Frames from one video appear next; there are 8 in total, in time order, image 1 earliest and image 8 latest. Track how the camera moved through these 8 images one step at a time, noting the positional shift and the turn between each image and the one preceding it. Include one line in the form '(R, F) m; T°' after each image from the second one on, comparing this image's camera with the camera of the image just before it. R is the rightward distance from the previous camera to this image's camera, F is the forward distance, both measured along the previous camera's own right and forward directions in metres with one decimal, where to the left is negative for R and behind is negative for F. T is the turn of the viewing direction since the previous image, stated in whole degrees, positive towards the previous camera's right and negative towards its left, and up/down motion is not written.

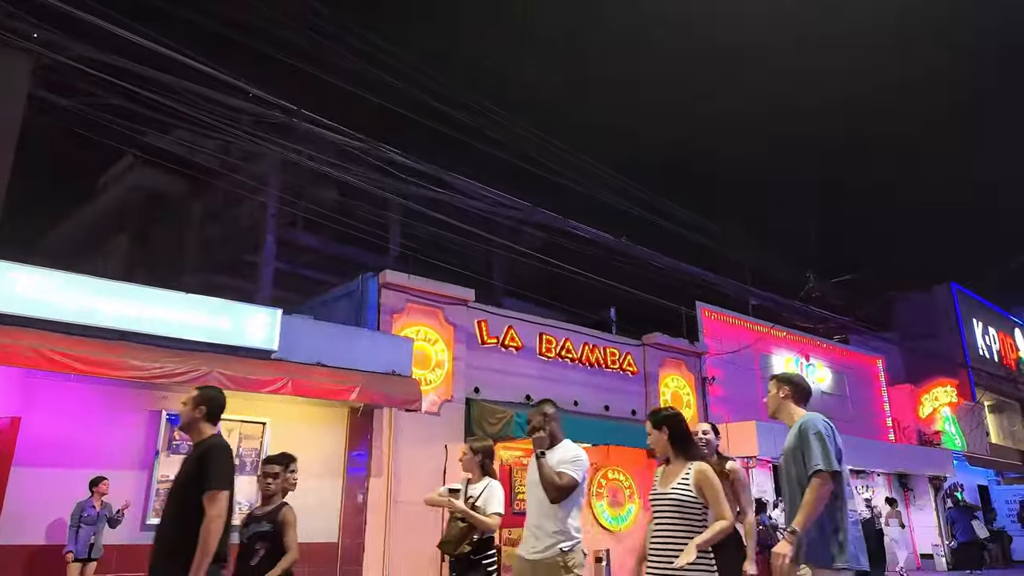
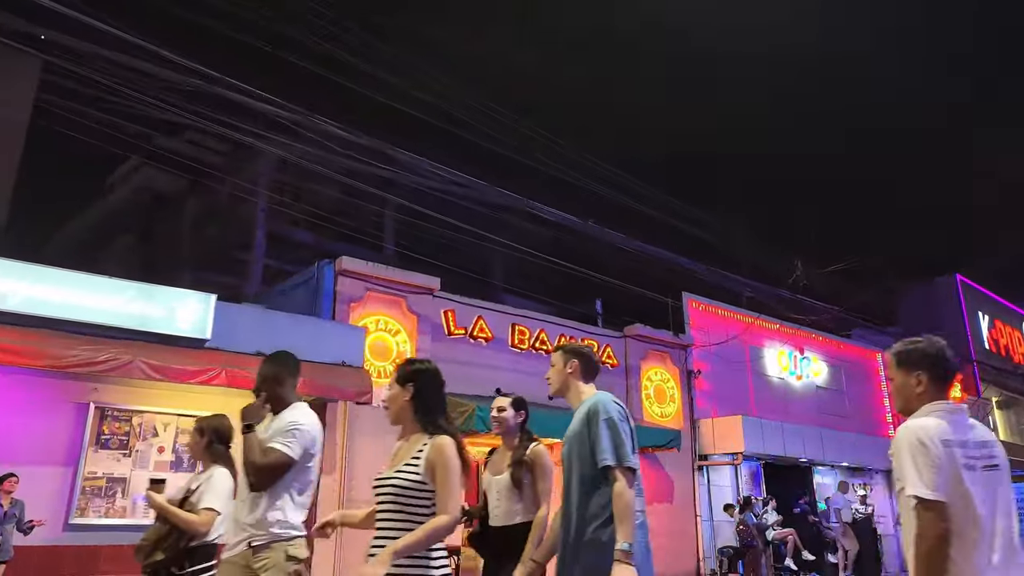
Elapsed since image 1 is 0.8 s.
(+0.7, +0.6) m; -1°
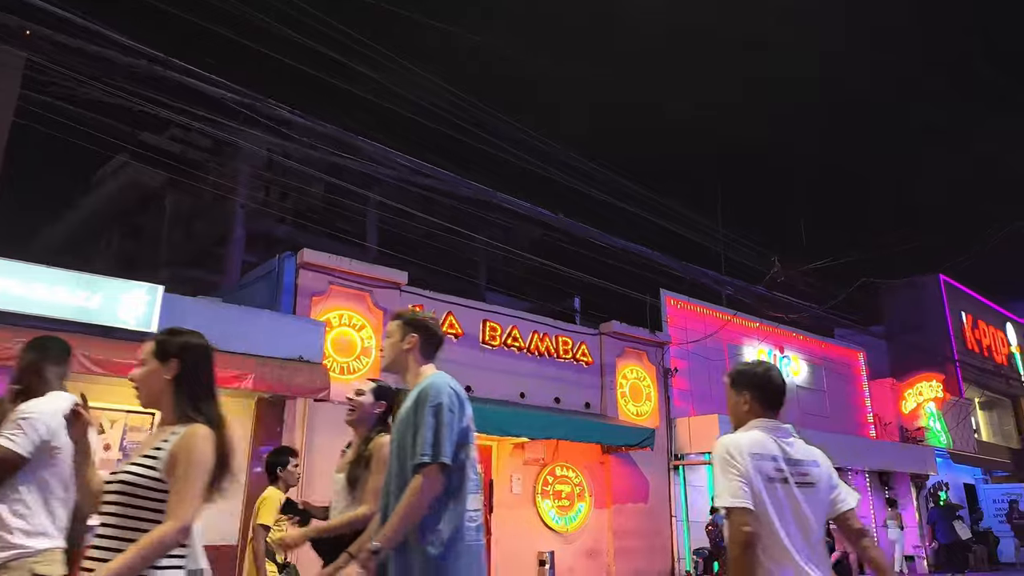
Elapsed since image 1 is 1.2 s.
(+0.3, +0.3) m; +1°
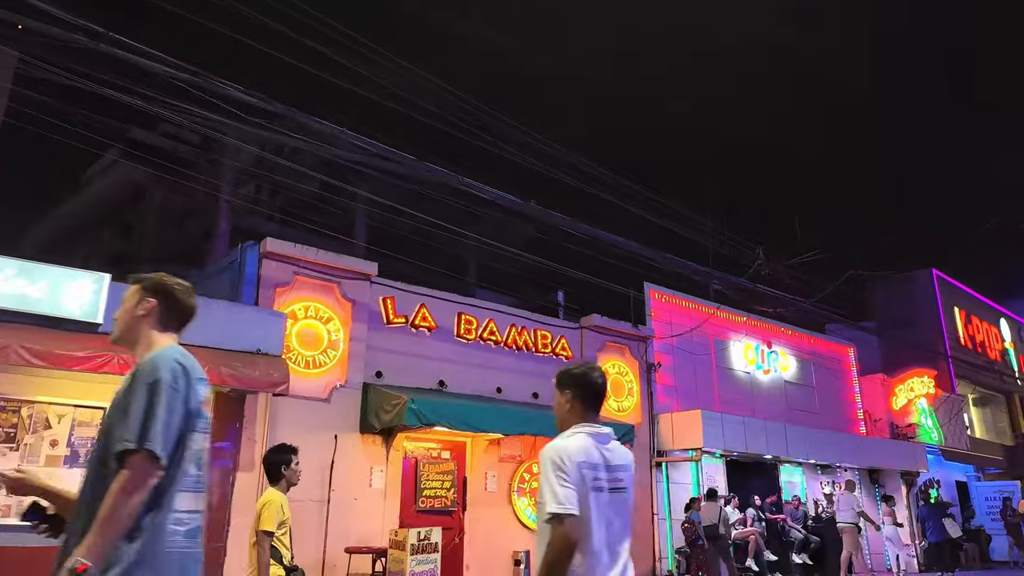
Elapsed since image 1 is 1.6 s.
(+0.4, +0.3) m; 0°
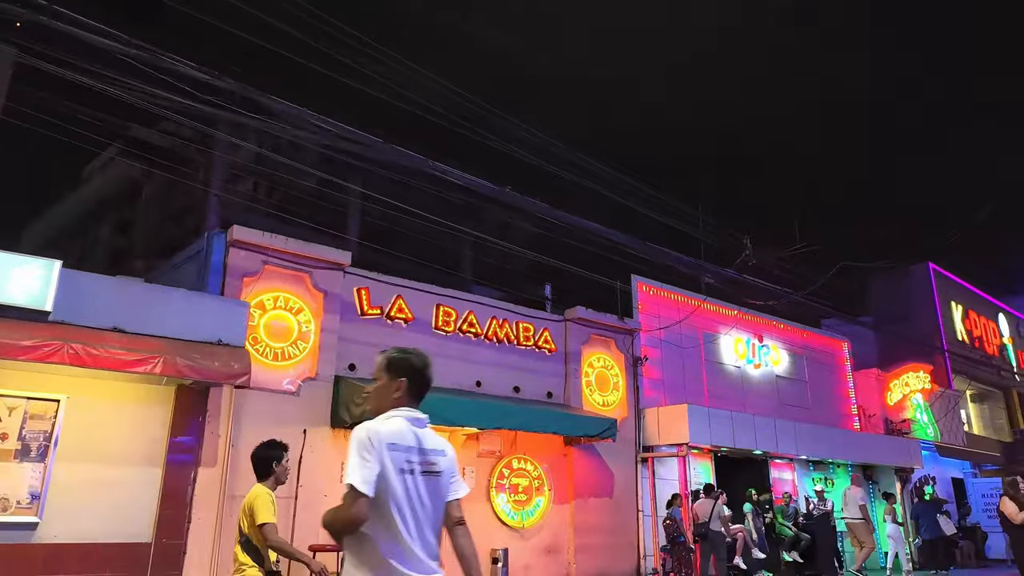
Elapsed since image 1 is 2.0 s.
(+0.3, +0.3) m; 0°
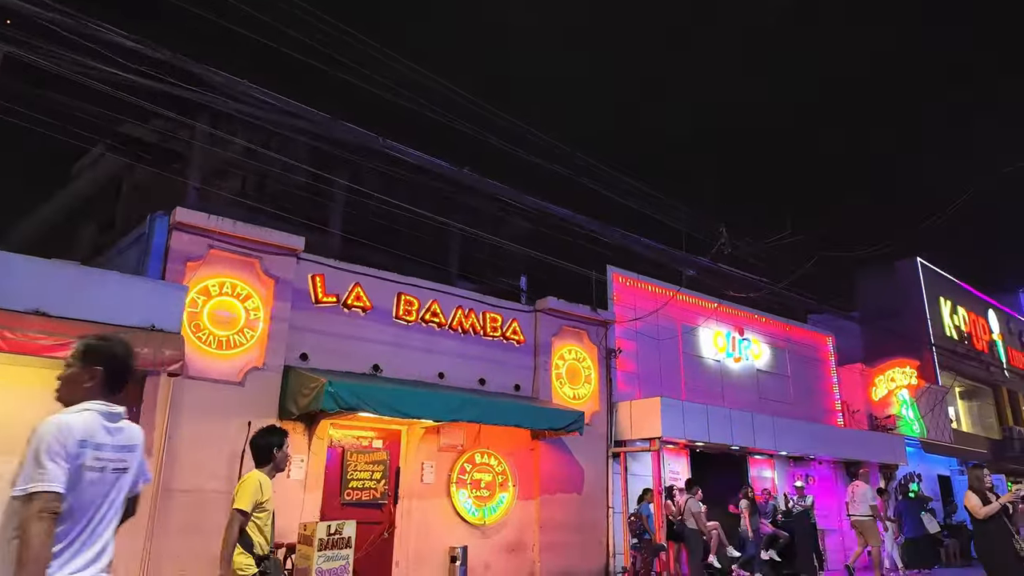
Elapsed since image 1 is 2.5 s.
(+0.5, +0.4) m; 0°
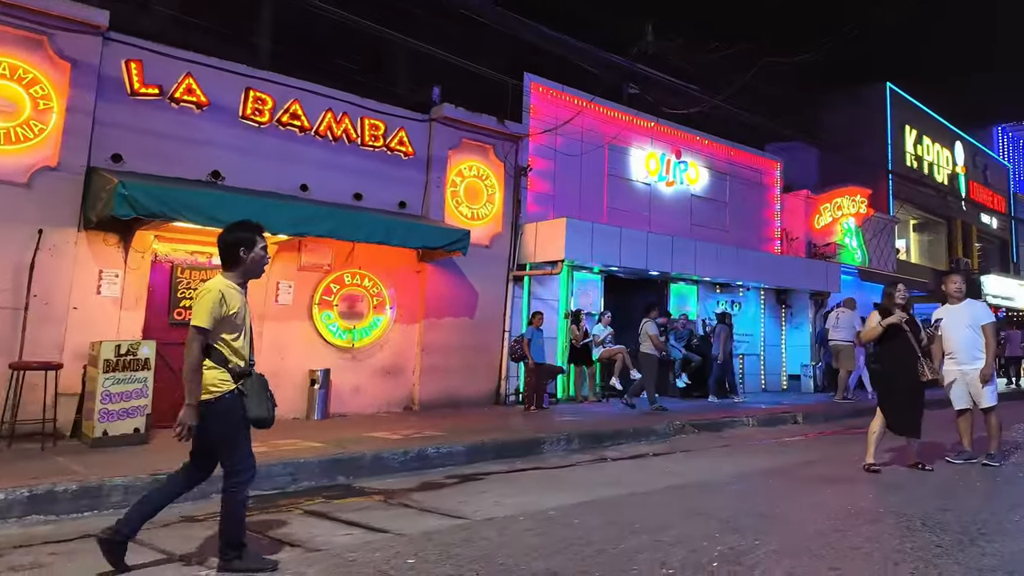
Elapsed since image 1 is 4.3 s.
(+1.5, +1.3) m; +1°
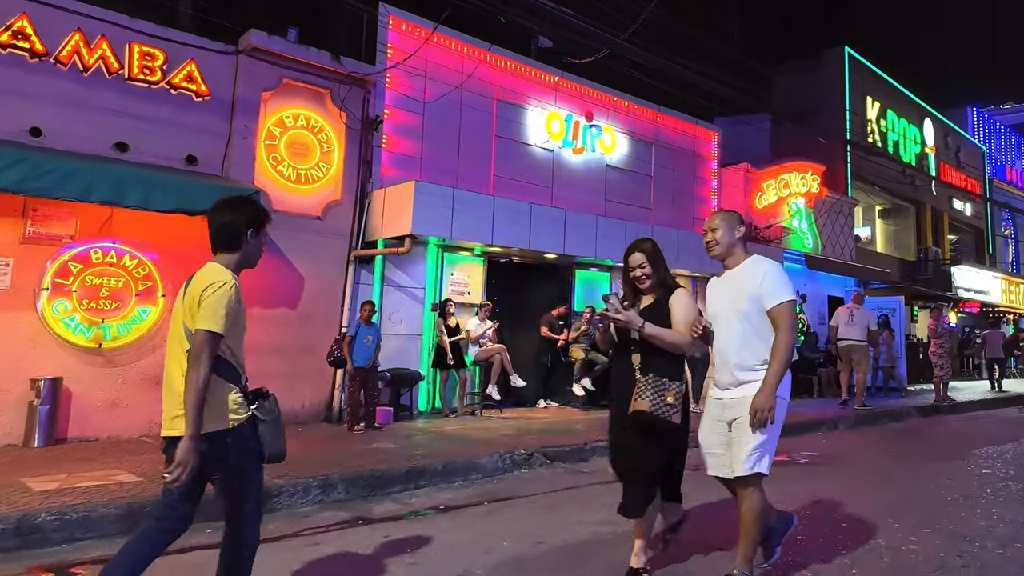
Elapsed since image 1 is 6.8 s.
(+1.8, +2.4) m; +1°
